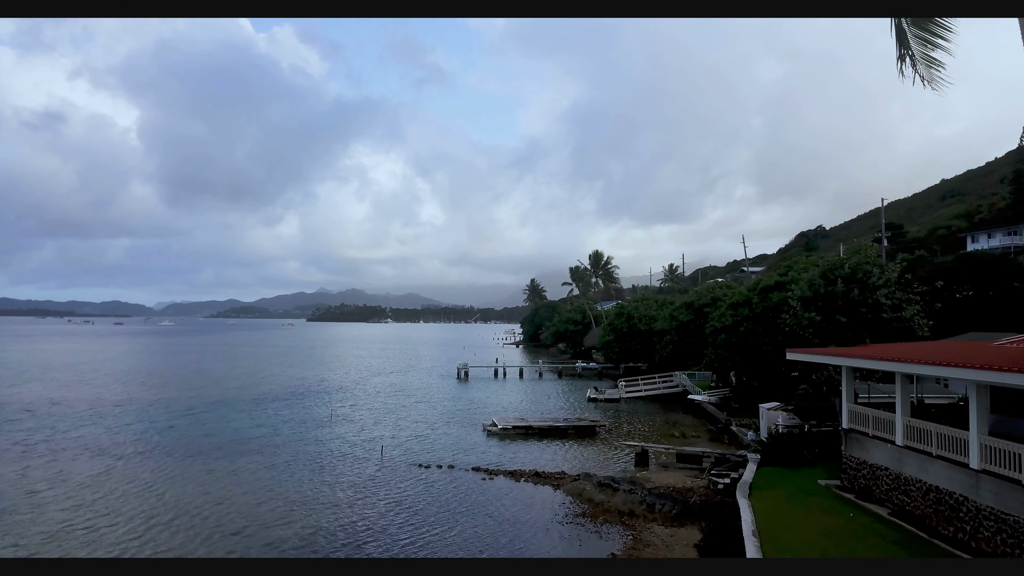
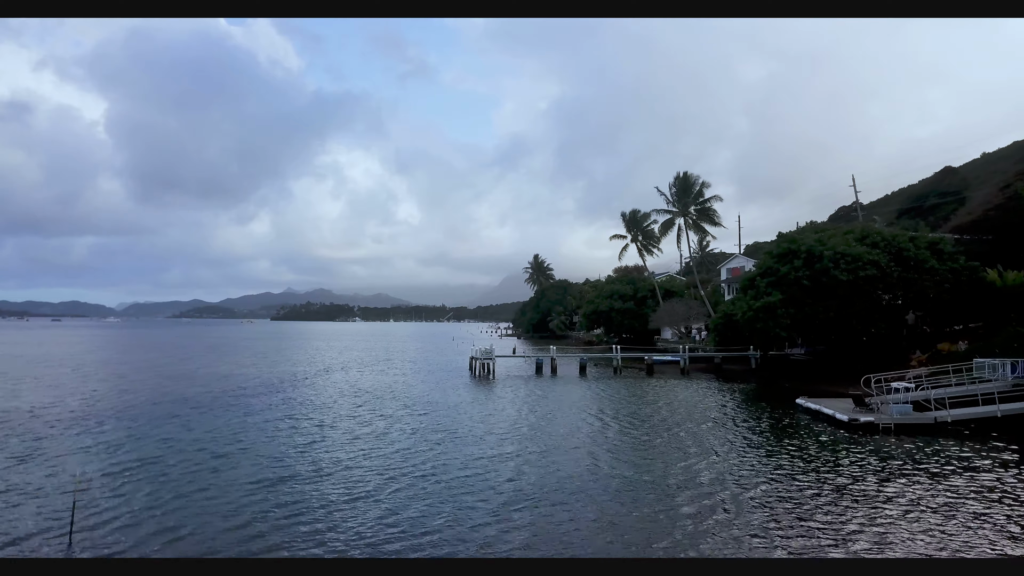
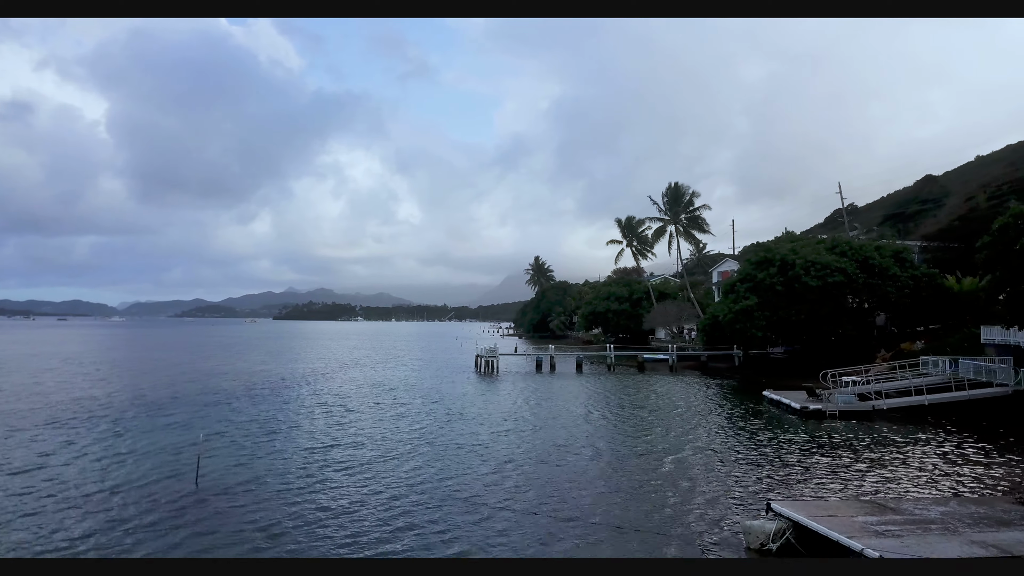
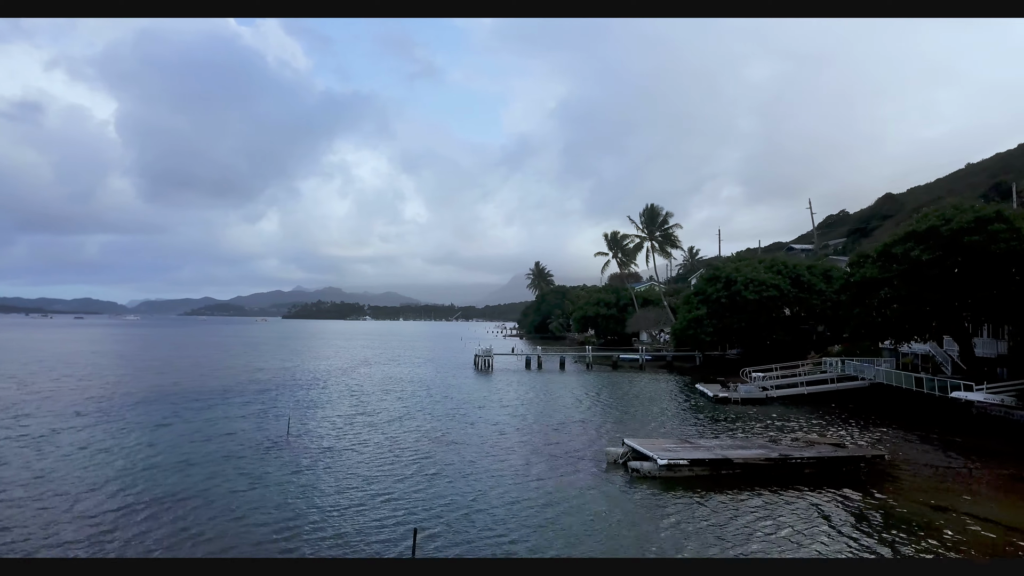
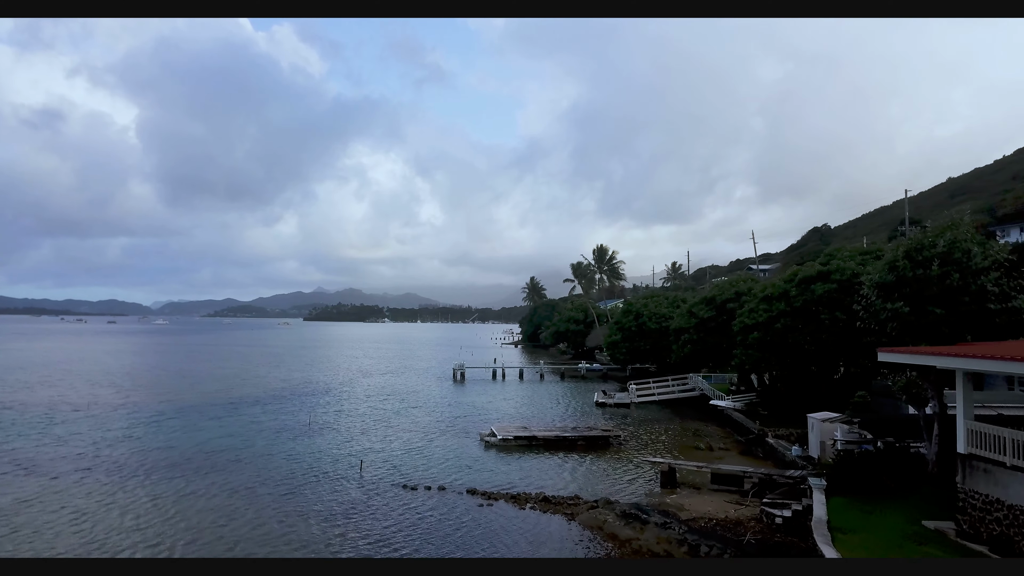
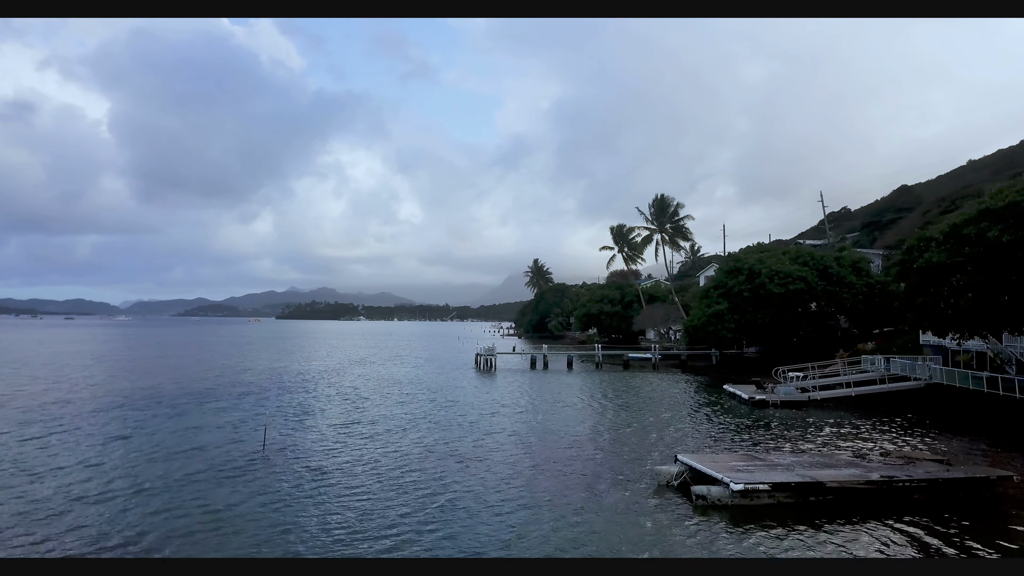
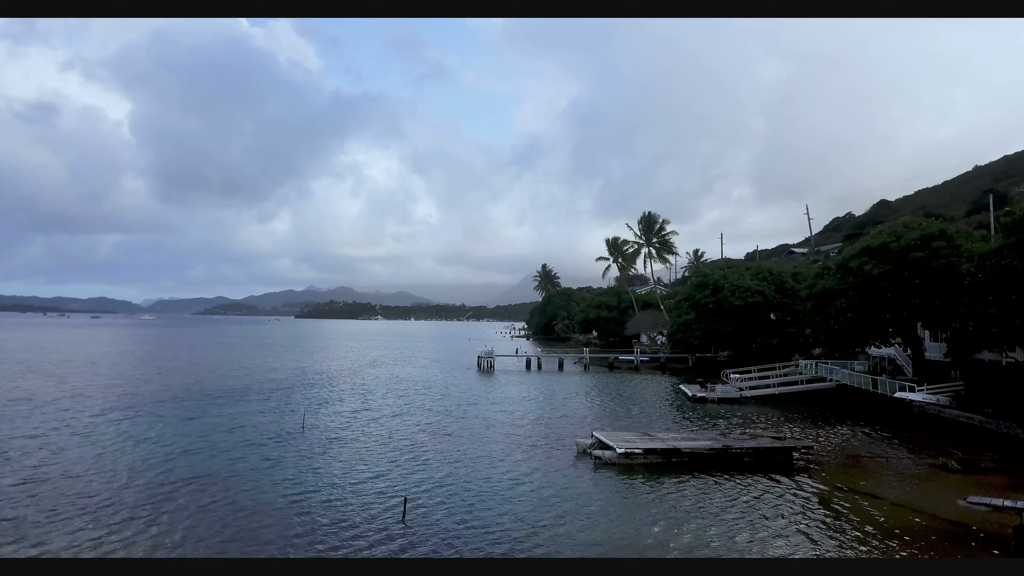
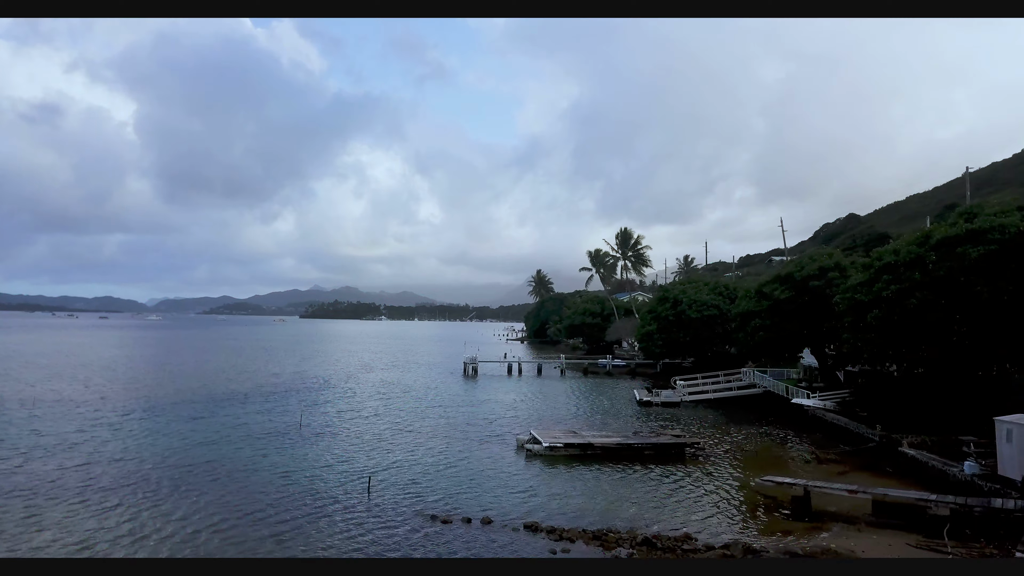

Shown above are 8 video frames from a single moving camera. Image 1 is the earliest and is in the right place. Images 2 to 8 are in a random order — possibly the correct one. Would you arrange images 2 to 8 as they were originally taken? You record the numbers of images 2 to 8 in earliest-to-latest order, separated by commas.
5, 8, 7, 4, 6, 3, 2
